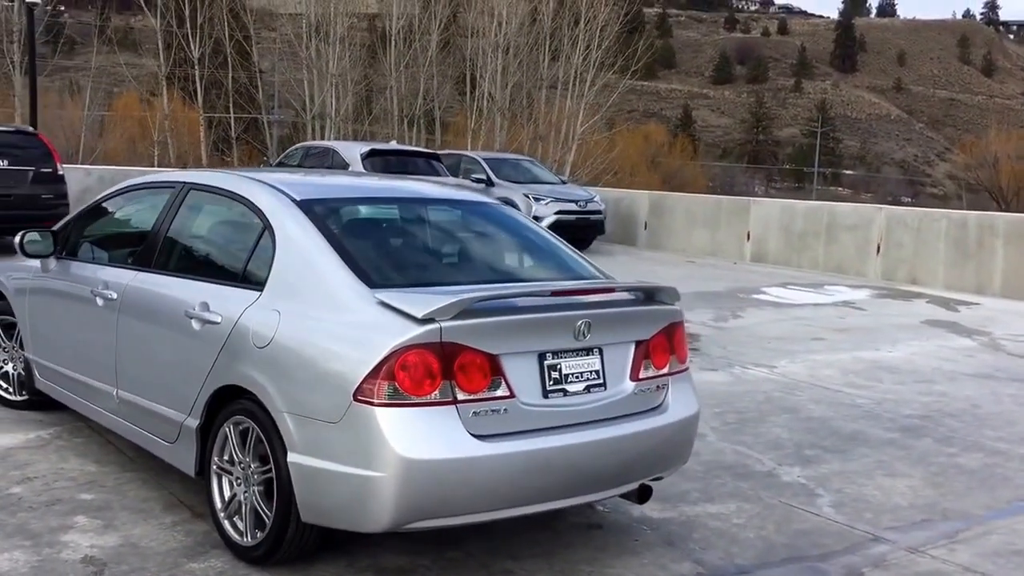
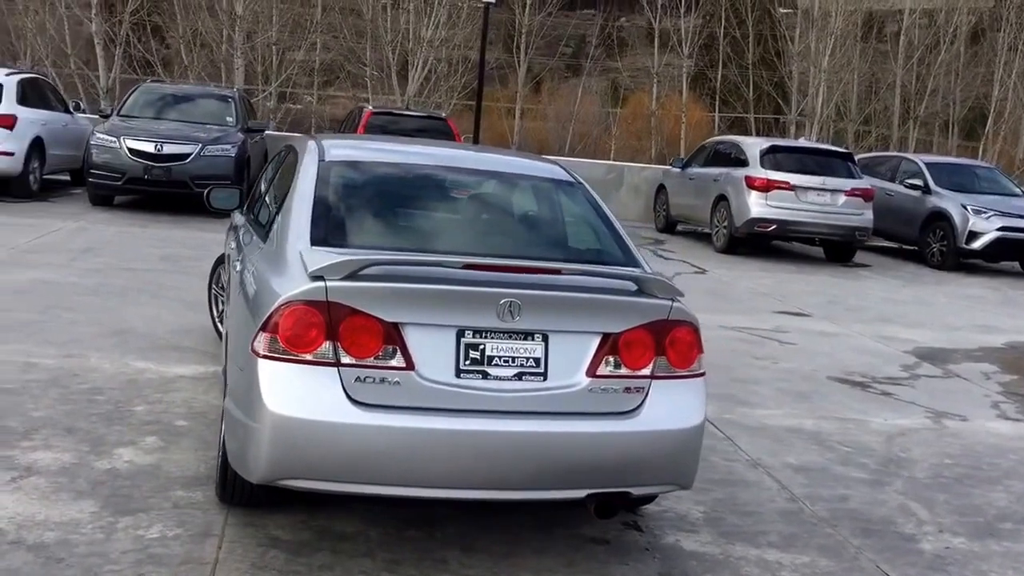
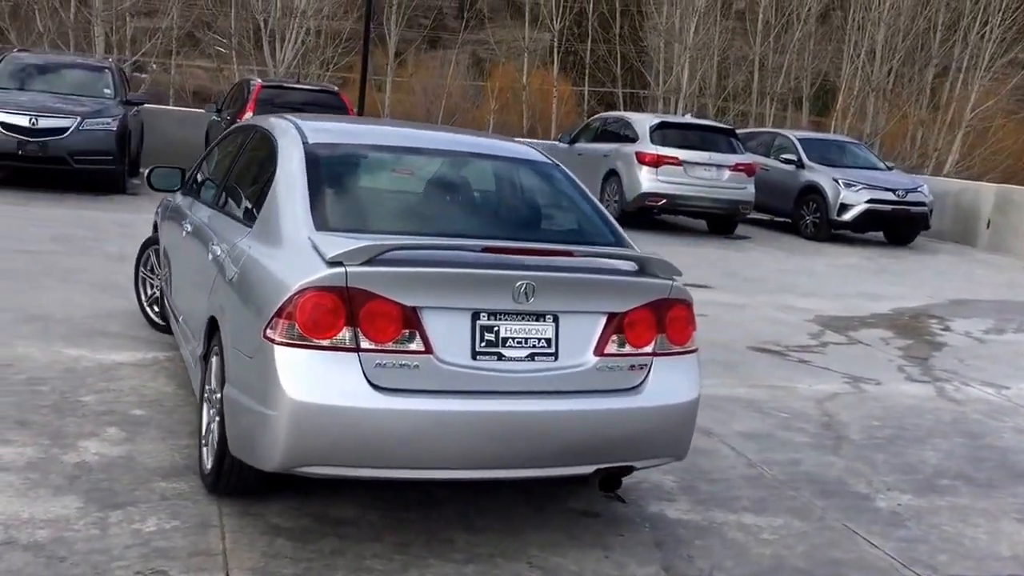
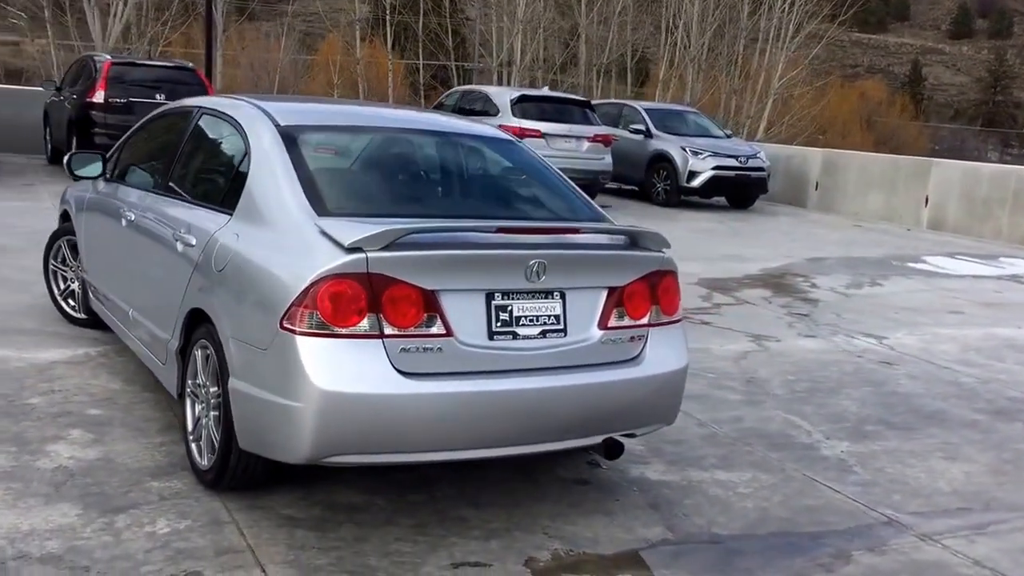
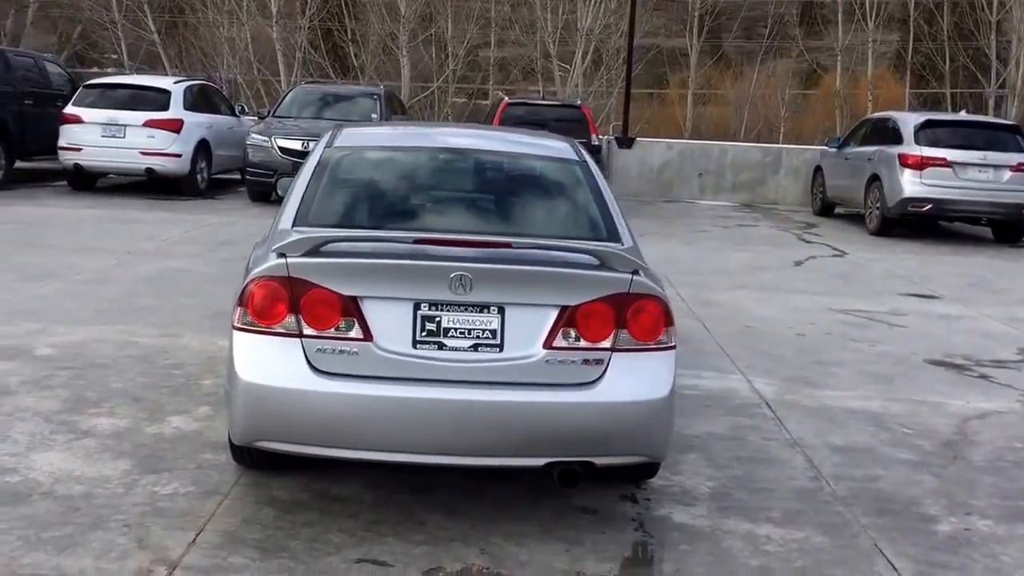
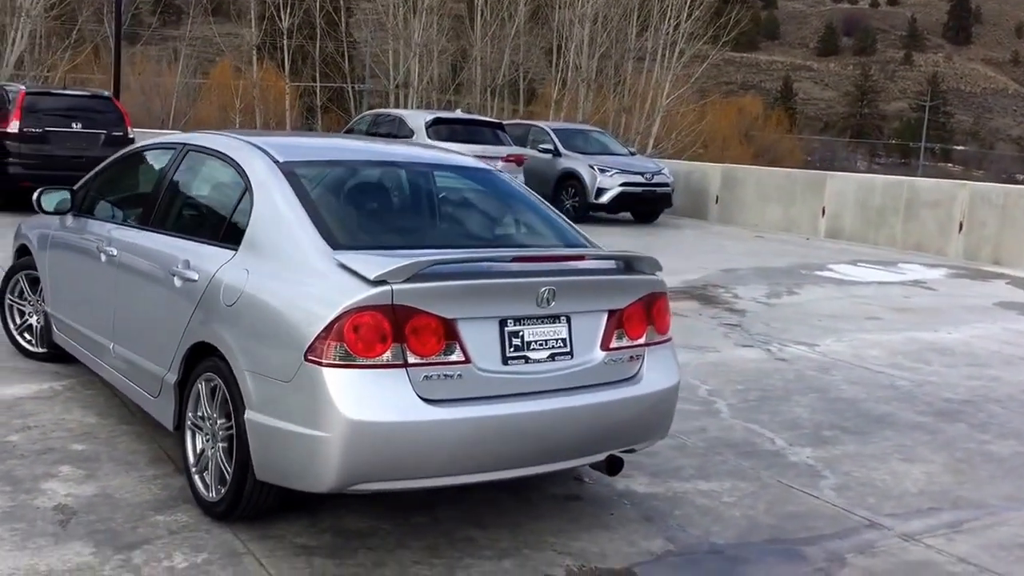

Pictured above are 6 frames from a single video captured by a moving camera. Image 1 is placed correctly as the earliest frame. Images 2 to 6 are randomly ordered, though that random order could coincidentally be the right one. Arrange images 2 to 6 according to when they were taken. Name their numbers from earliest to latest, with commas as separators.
6, 4, 3, 2, 5
